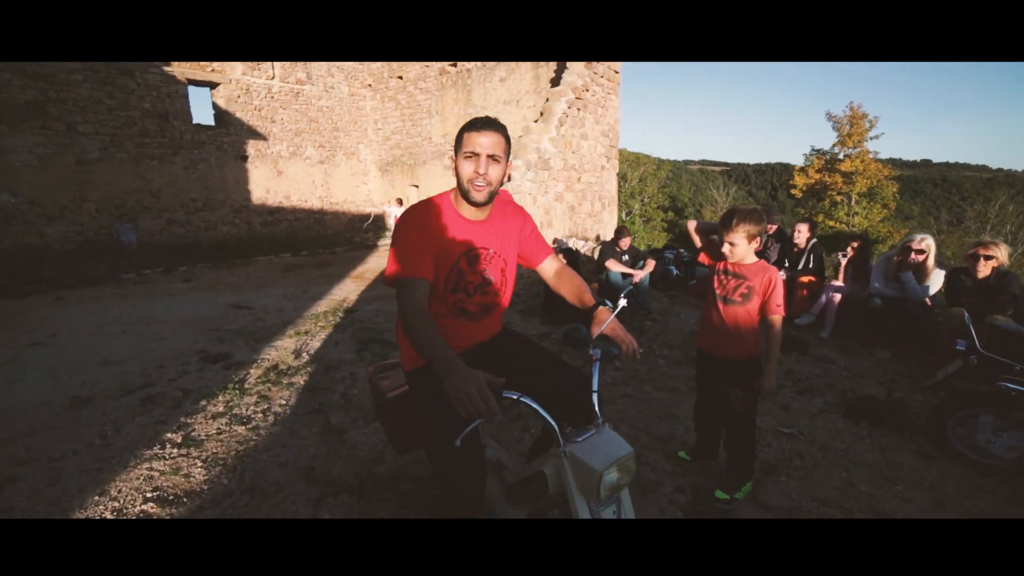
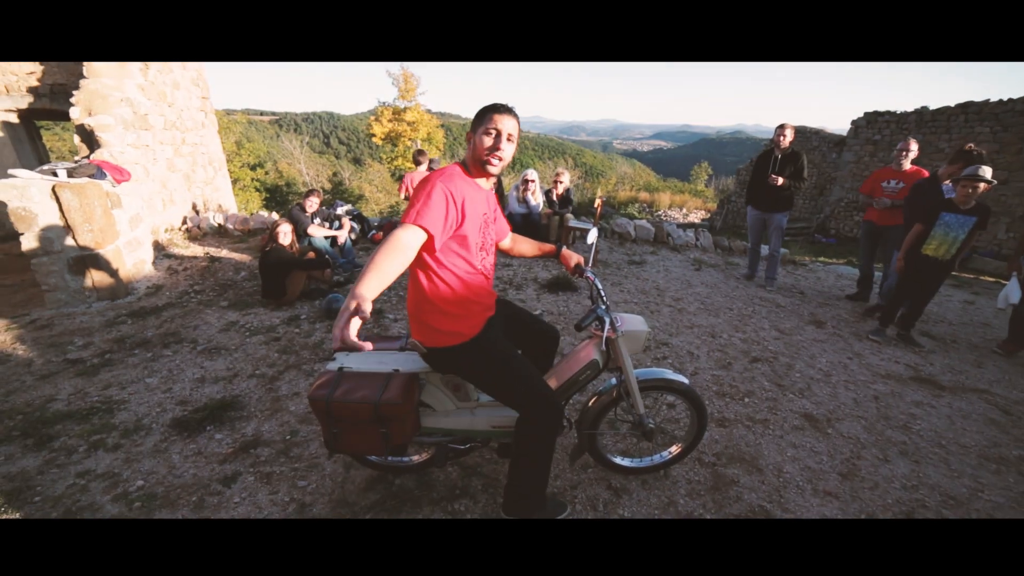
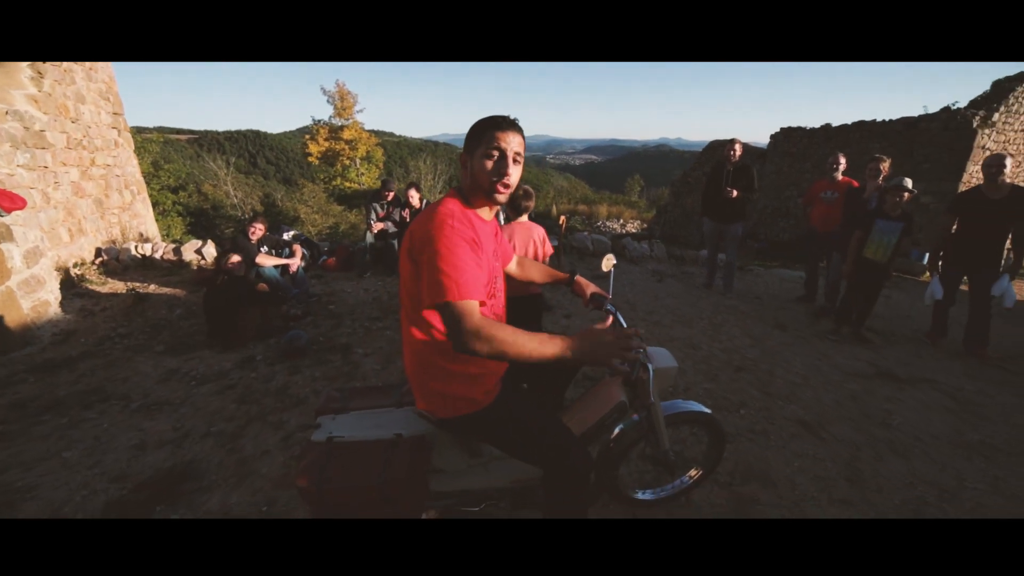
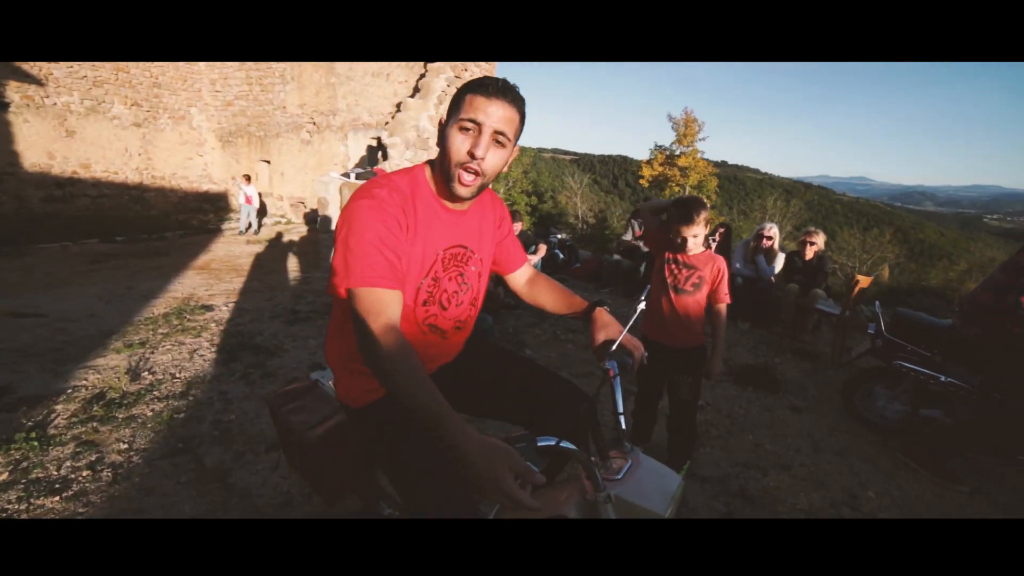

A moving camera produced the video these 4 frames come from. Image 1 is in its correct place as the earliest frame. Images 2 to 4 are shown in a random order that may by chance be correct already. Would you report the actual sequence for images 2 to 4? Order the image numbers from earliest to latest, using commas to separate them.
4, 3, 2
